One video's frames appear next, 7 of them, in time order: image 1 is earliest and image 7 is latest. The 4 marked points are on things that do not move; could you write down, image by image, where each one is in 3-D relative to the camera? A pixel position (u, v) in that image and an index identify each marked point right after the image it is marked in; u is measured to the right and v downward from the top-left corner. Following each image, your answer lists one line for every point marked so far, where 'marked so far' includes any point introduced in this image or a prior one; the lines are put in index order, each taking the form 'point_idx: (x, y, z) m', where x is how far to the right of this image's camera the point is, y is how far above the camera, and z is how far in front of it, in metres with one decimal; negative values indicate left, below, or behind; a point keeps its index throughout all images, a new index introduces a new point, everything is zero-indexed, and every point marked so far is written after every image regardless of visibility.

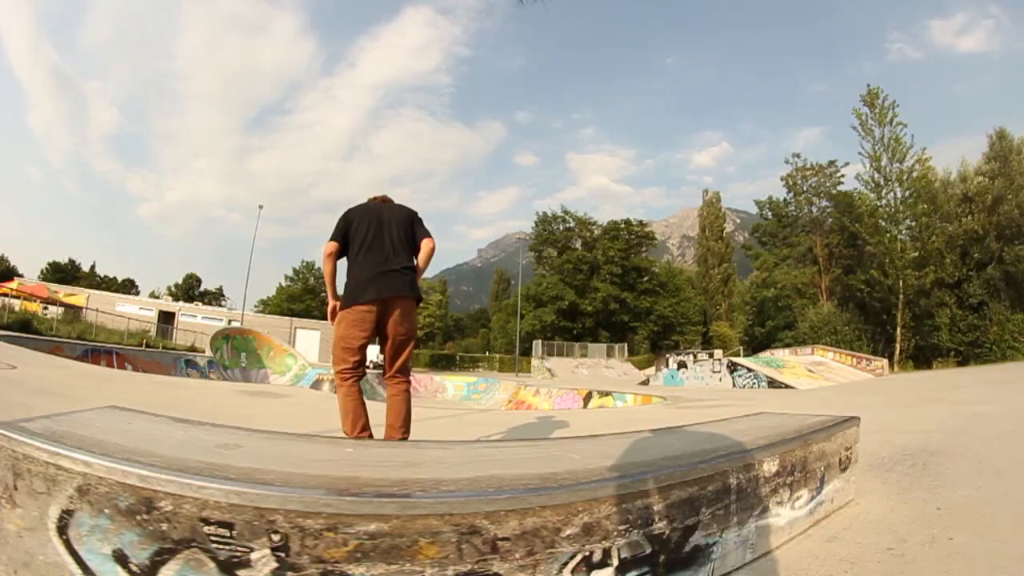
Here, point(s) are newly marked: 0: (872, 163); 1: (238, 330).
0: (+7.2, +2.6, +11.4) m
1: (-8.9, -1.4, +18.5) m
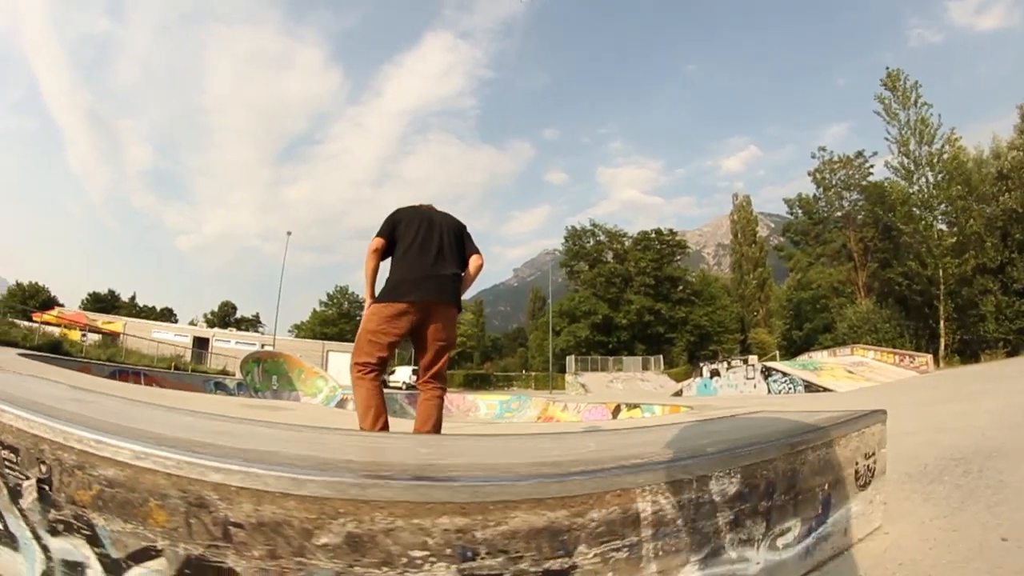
0: (+7.4, +2.7, +10.9) m
1: (-8.0, -2.2, +18.9) m
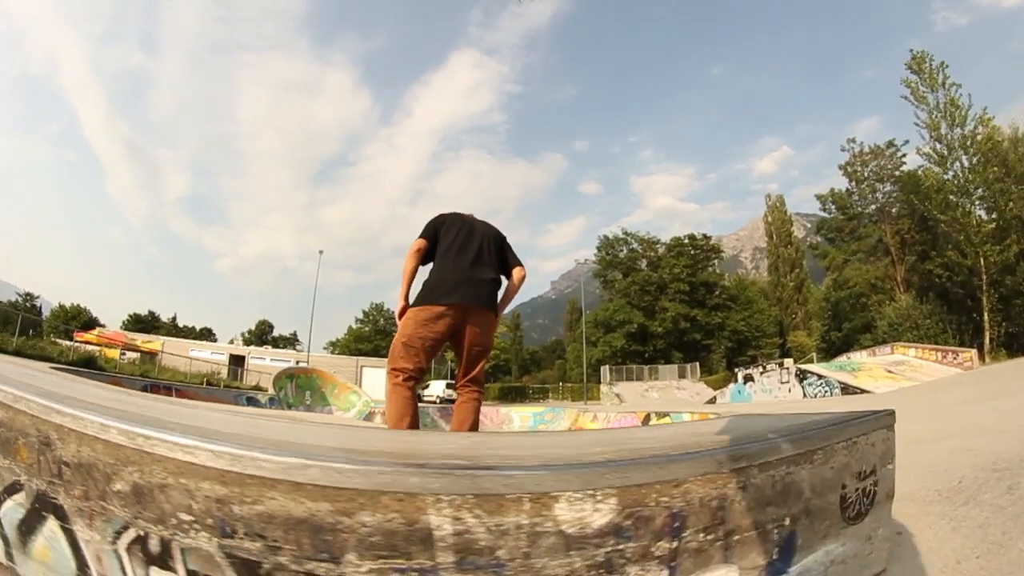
0: (+7.6, +2.8, +10.3) m
1: (-7.0, -2.8, +19.3) m
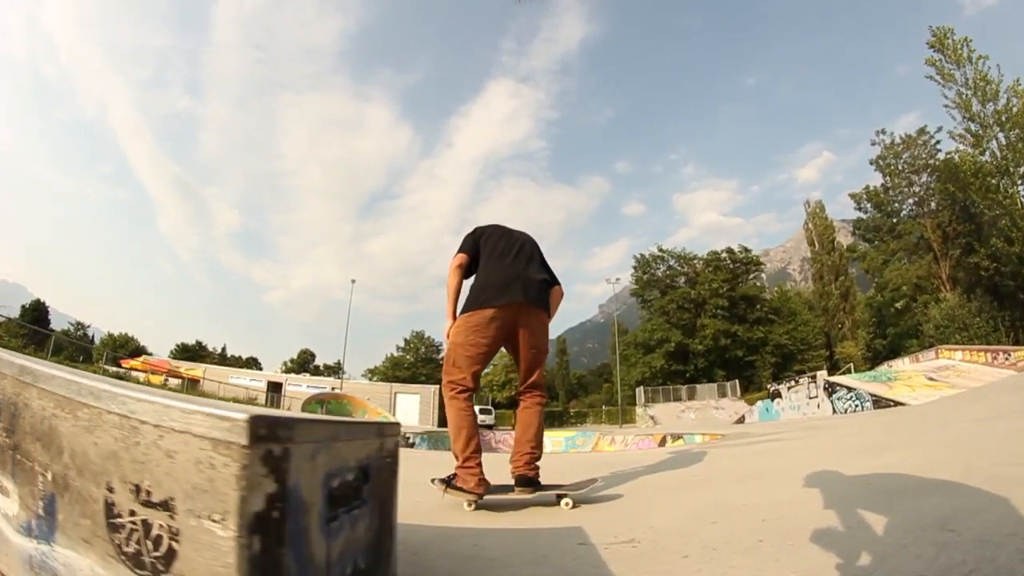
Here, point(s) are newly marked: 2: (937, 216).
0: (+7.5, +2.9, +9.4) m
1: (-6.1, -3.6, +19.3) m
2: (+15.2, +3.0, +21.2) m
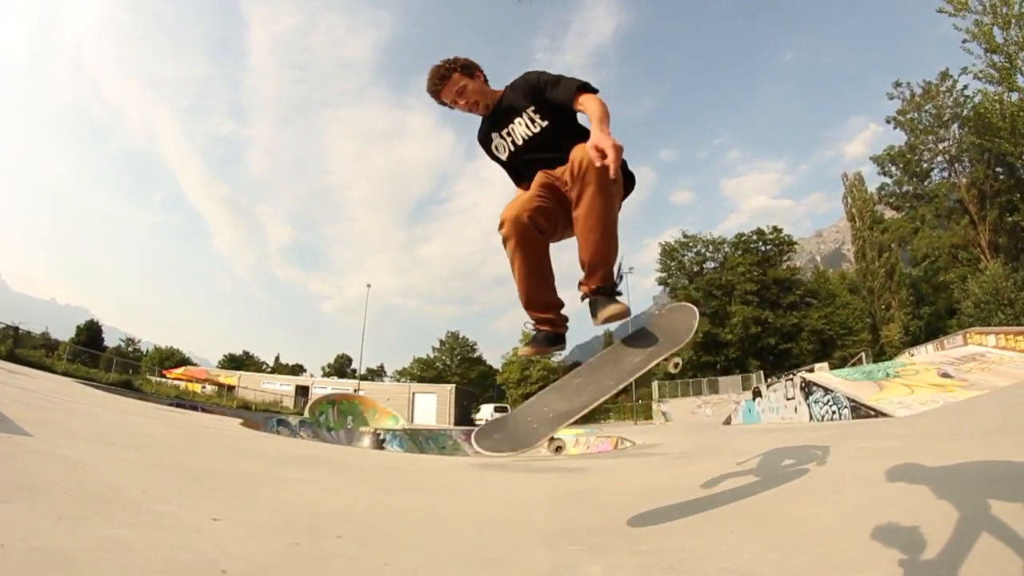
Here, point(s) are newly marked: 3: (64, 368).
0: (+6.6, +3.4, +7.9) m
1: (-5.7, -3.6, +19.1) m
2: (+15.4, +3.8, +18.8) m
3: (-15.7, -2.8, +19.8) m
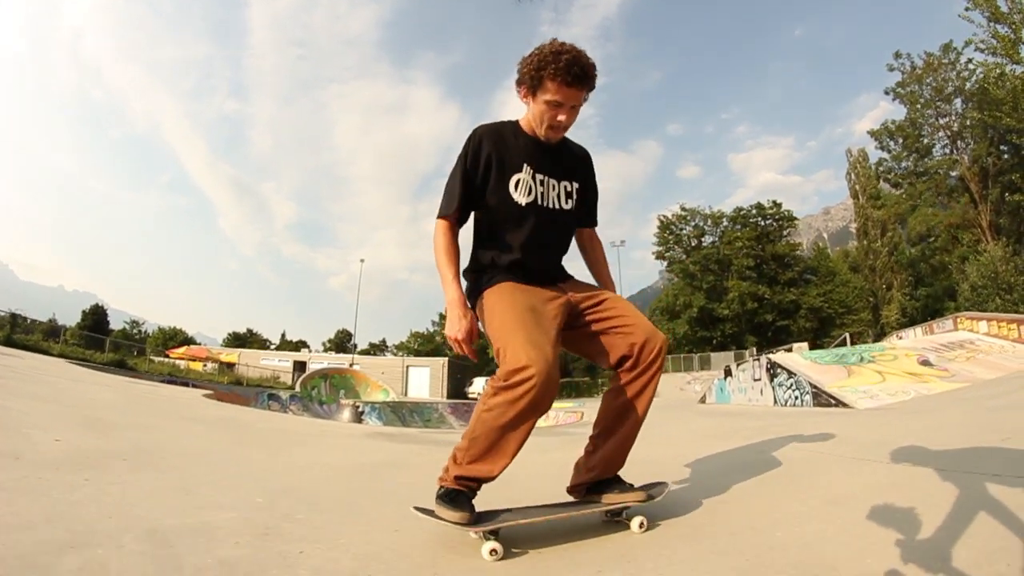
0: (+6.2, +3.6, +7.4) m
1: (-5.9, -3.0, +19.1) m
2: (+15.2, +4.5, +18.2) m
3: (-15.9, -2.1, +19.9) m
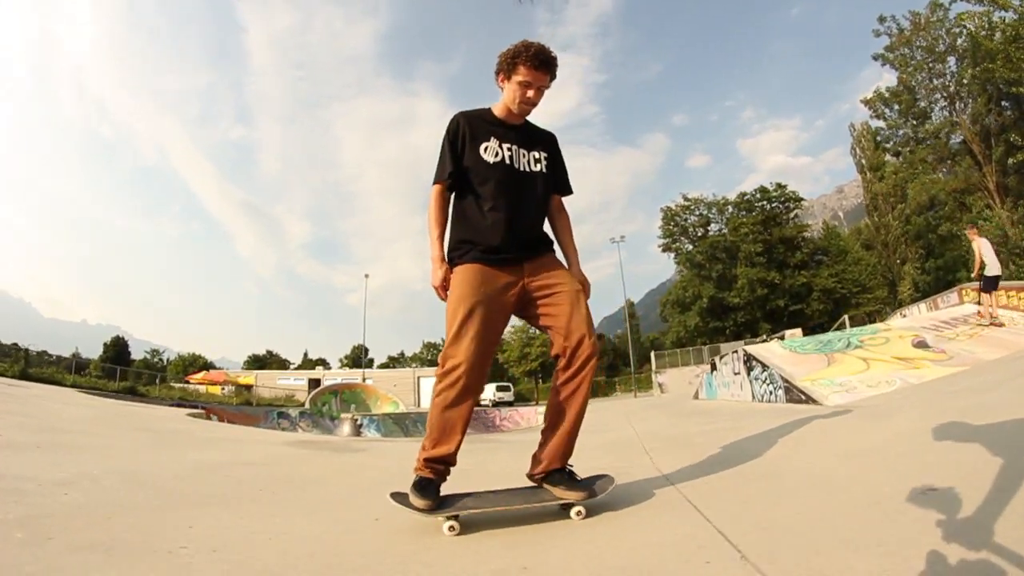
0: (+5.6, +4.0, +7.0) m
1: (-5.6, -3.5, +19.0) m
2: (+14.9, +5.5, +17.4) m
3: (-15.6, -3.3, +20.1) m
